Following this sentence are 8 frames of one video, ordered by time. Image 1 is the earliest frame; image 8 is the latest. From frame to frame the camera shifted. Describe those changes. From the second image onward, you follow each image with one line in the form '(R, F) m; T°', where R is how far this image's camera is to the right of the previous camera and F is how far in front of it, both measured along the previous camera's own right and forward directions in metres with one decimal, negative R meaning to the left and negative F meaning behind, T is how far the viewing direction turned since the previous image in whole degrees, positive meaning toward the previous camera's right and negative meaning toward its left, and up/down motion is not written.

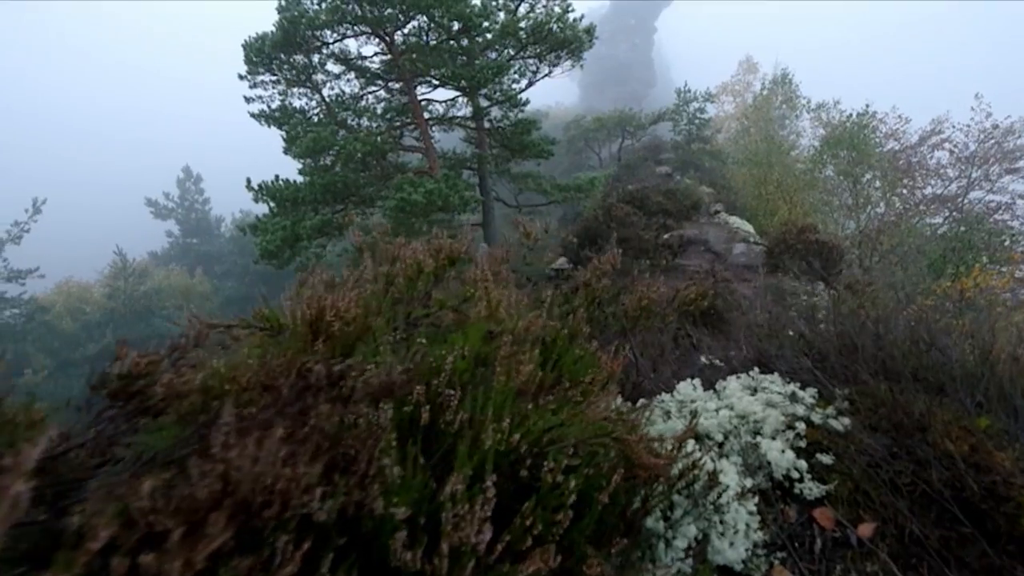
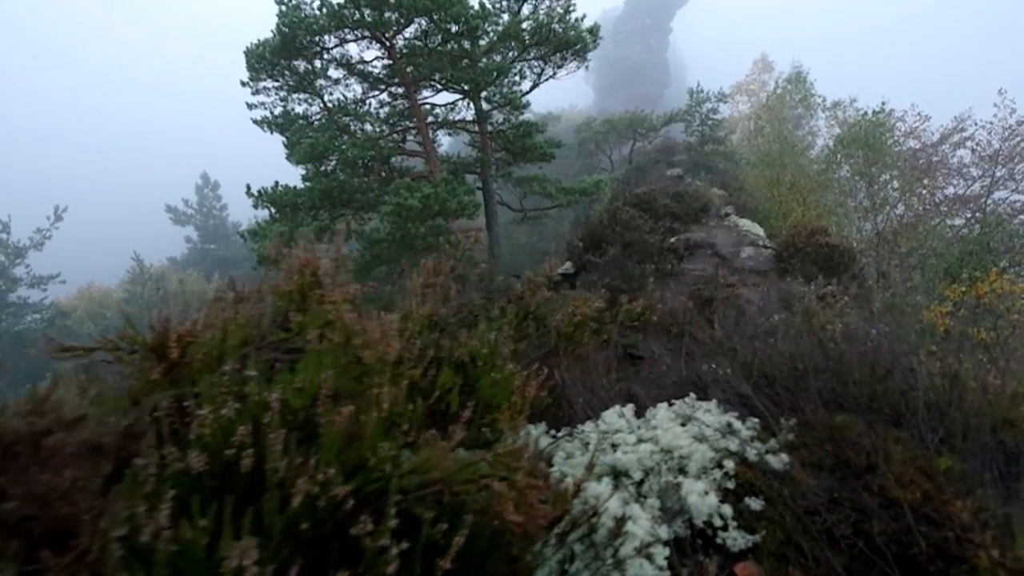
(+0.4, +0.2) m; -2°
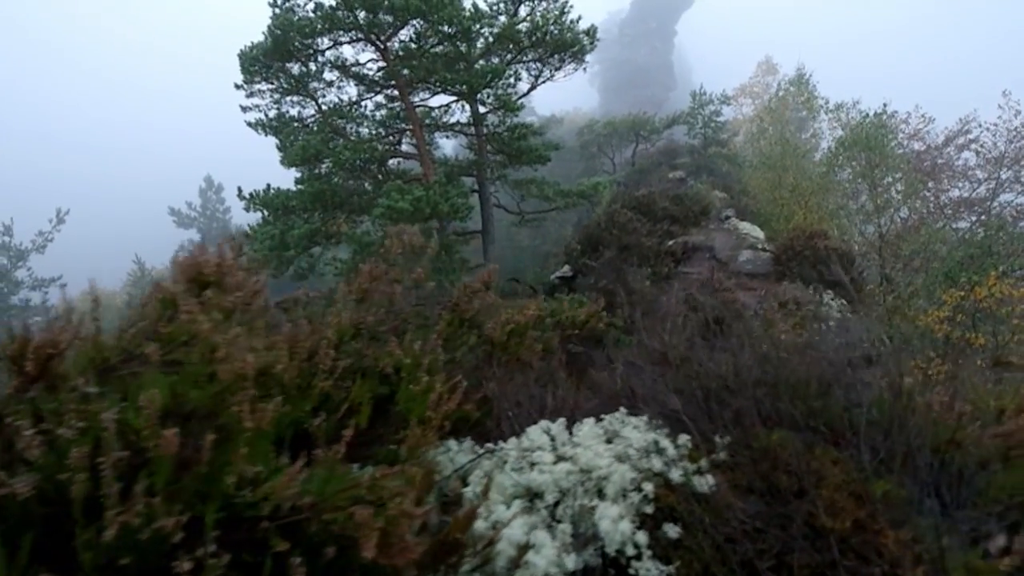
(+0.3, +0.1) m; -1°
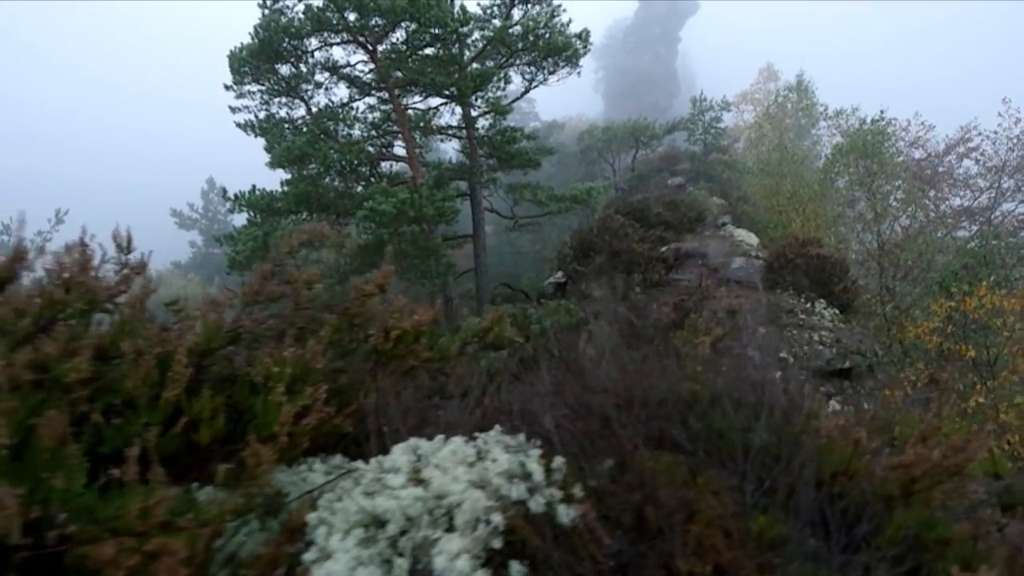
(+0.4, +0.2) m; 0°
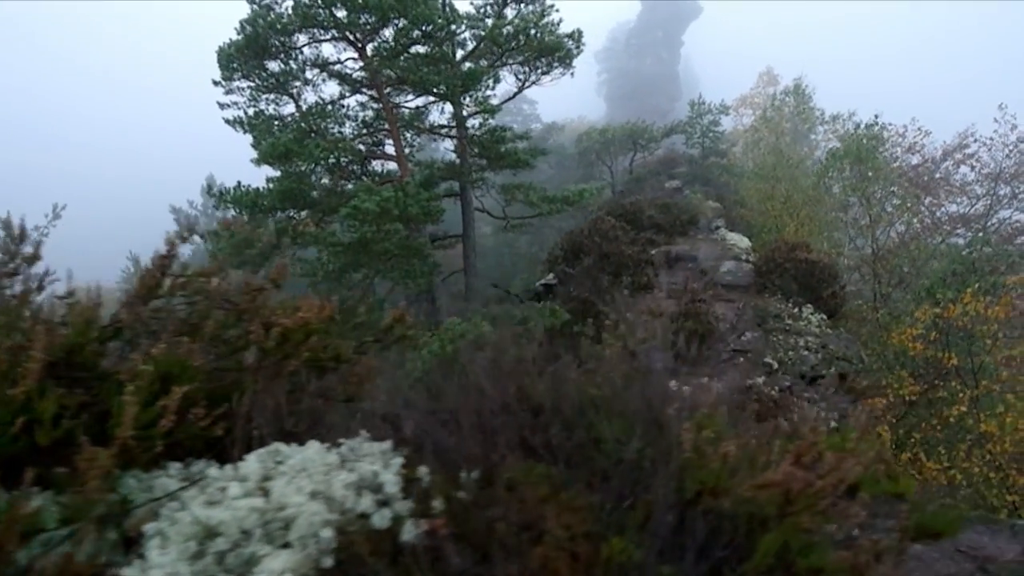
(+0.4, +0.1) m; 0°
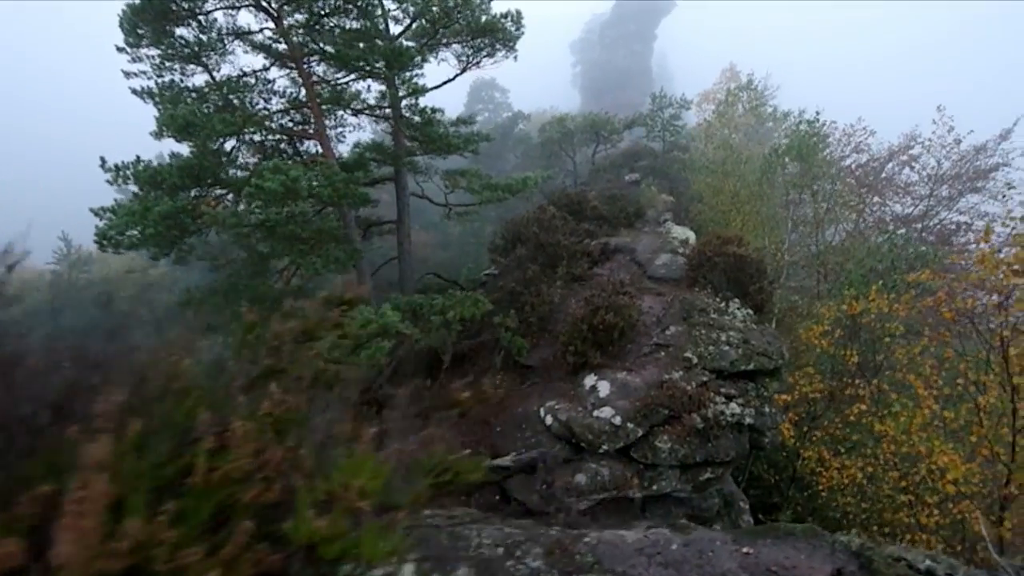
(+1.1, +0.4) m; +3°
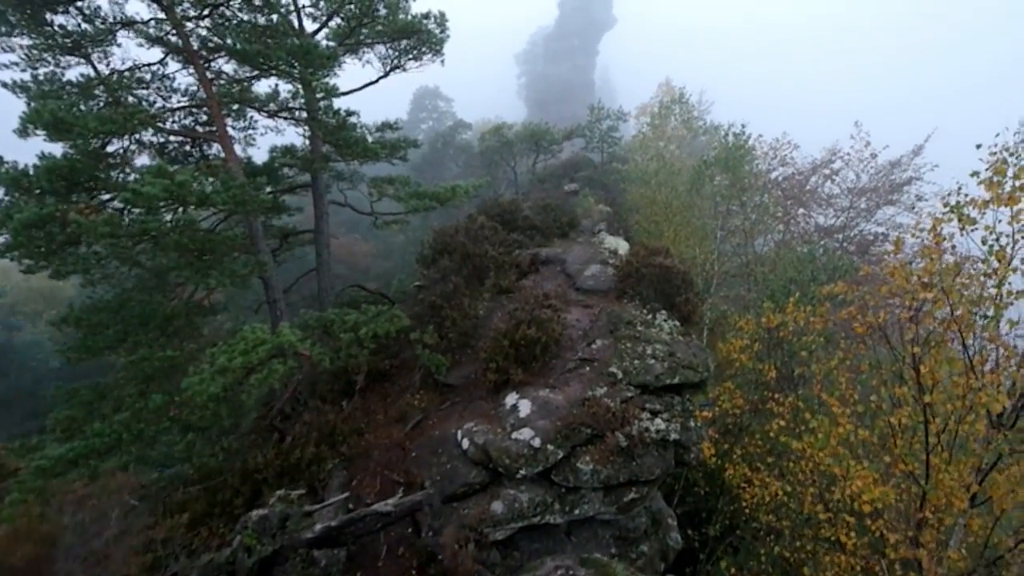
(+0.6, +0.6) m; +5°
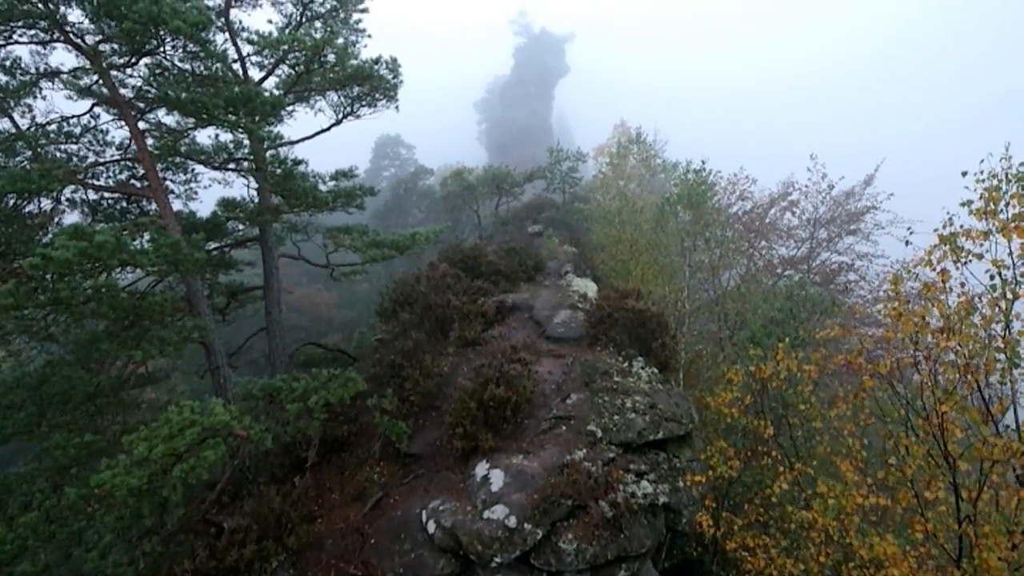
(+0.1, +0.8) m; +3°
